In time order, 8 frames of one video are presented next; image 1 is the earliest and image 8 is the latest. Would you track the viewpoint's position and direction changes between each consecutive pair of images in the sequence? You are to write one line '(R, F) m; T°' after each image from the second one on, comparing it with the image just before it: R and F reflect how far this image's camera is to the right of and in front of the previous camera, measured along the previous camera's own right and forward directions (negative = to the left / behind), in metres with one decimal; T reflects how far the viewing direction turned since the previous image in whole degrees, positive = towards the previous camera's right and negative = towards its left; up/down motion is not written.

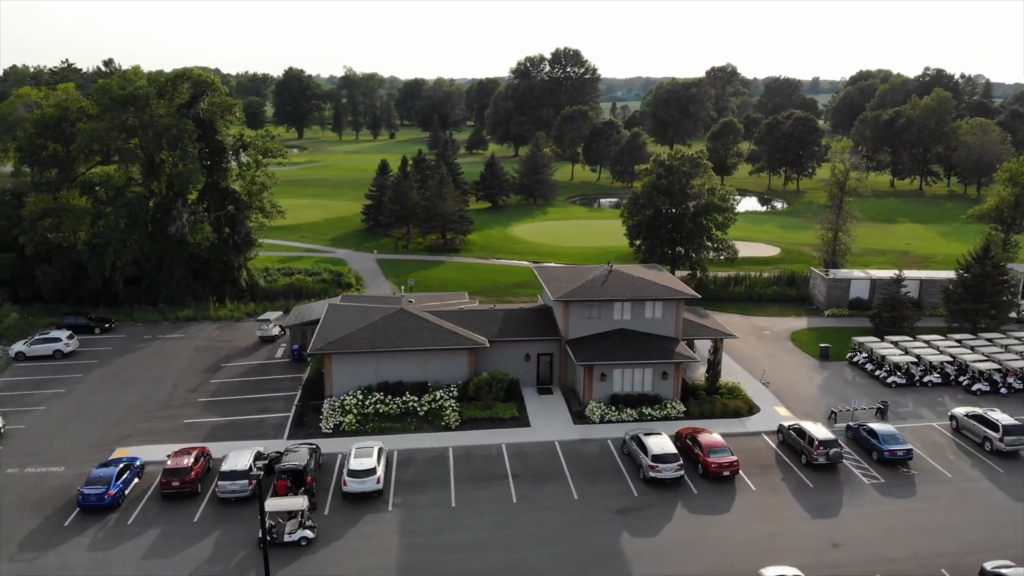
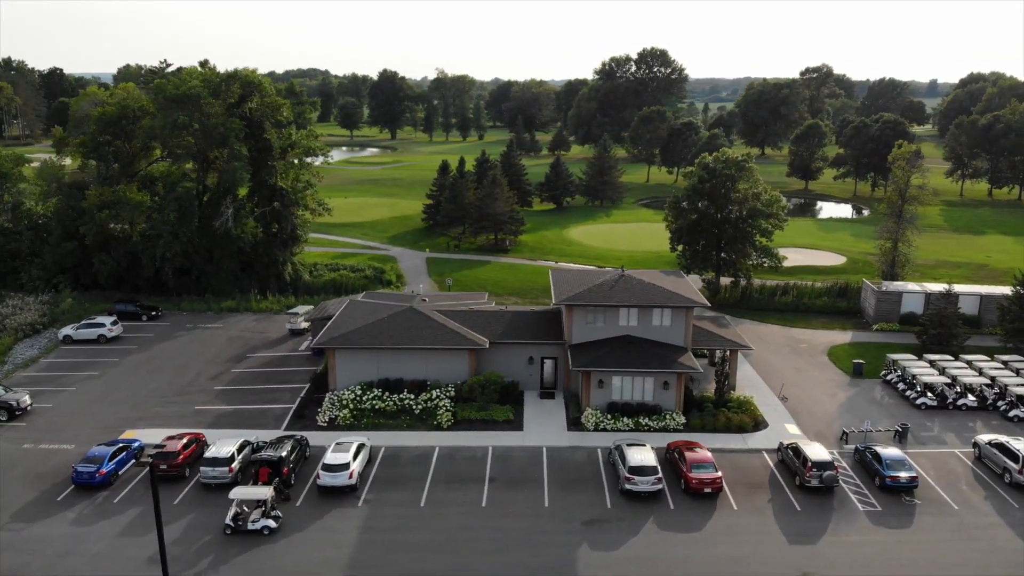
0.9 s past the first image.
(+4.1, +0.5) m; -7°
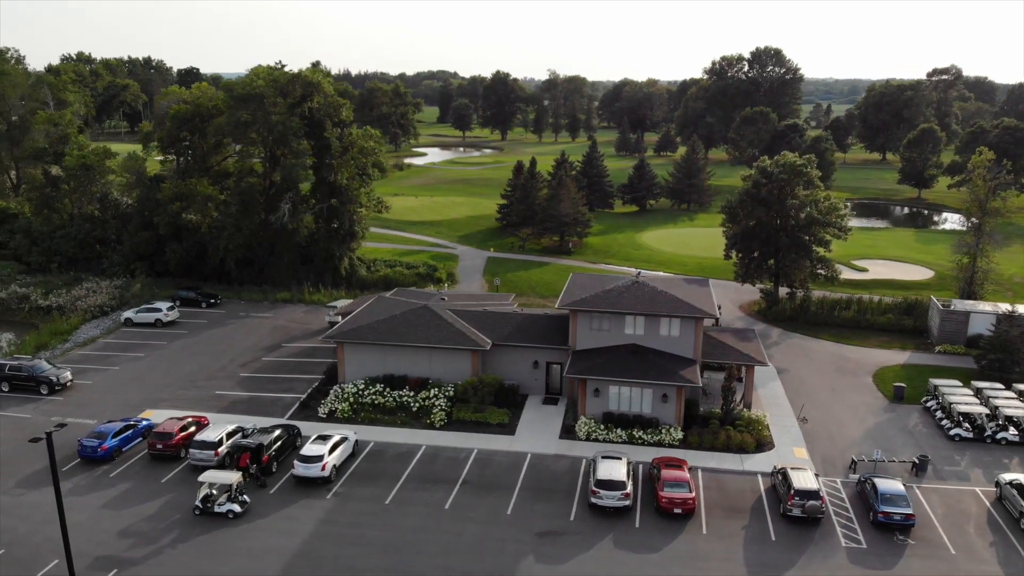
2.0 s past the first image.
(+5.0, +0.8) m; -9°
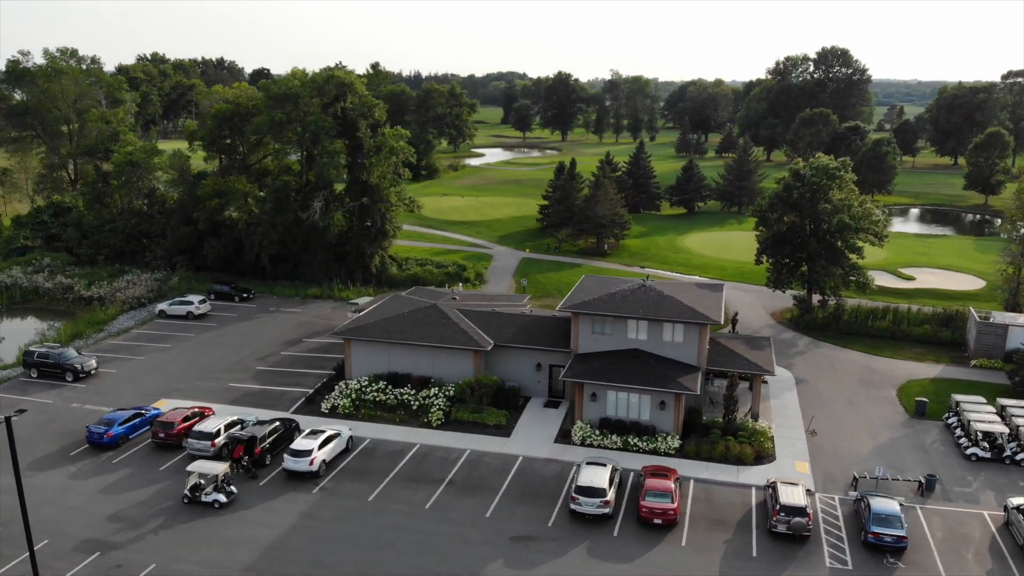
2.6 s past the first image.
(+2.7, +0.3) m; -5°
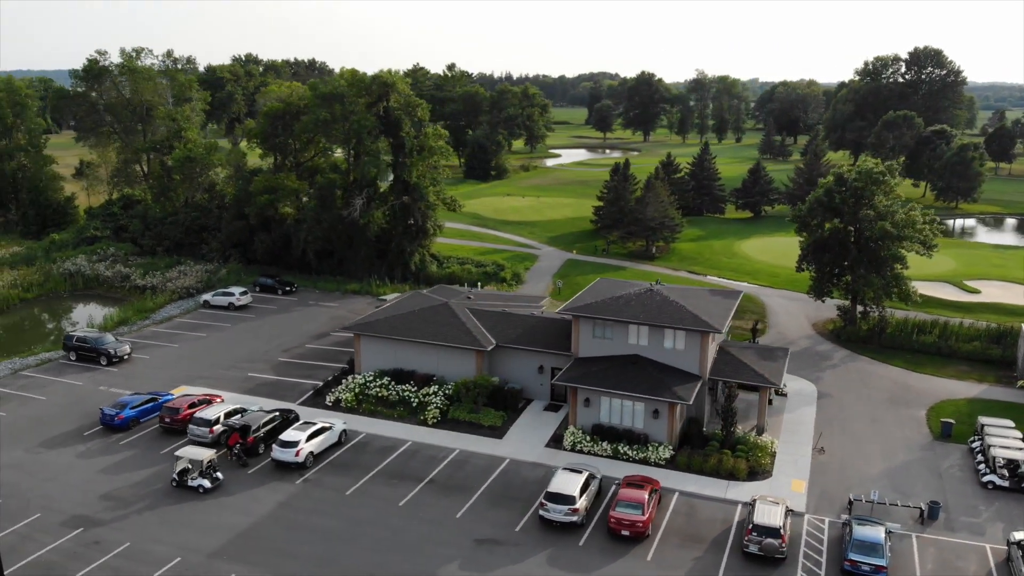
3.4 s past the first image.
(+3.6, +0.5) m; -7°
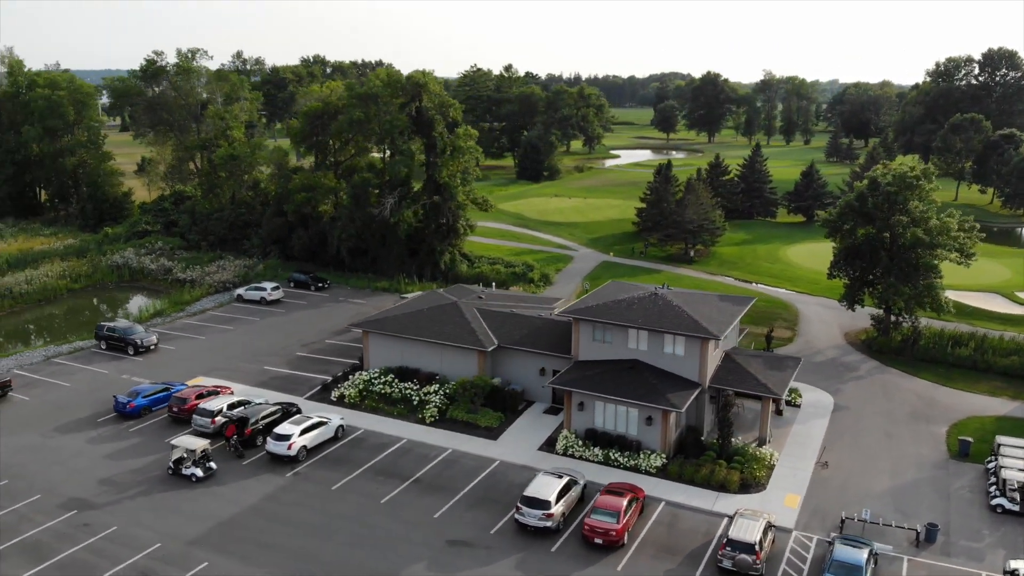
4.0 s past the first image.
(+2.7, +0.4) m; -5°
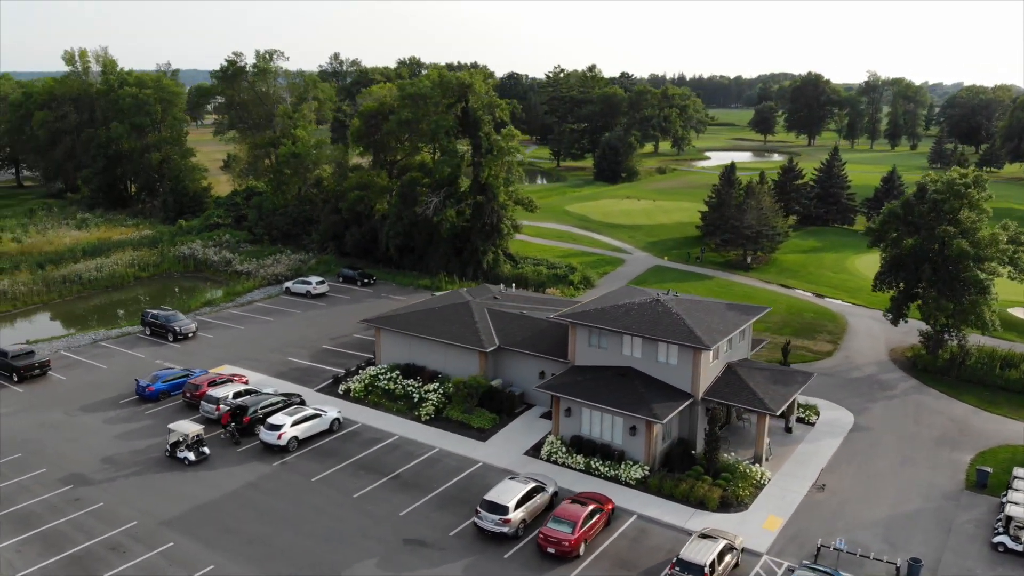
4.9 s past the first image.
(+4.1, +0.6) m; -8°
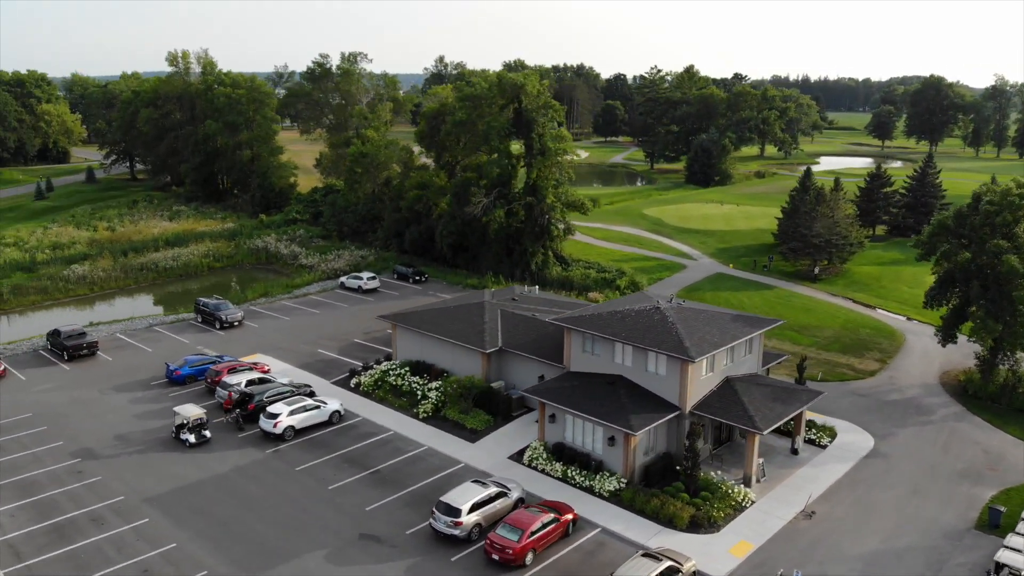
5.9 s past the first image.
(+4.5, +0.7) m; -9°
